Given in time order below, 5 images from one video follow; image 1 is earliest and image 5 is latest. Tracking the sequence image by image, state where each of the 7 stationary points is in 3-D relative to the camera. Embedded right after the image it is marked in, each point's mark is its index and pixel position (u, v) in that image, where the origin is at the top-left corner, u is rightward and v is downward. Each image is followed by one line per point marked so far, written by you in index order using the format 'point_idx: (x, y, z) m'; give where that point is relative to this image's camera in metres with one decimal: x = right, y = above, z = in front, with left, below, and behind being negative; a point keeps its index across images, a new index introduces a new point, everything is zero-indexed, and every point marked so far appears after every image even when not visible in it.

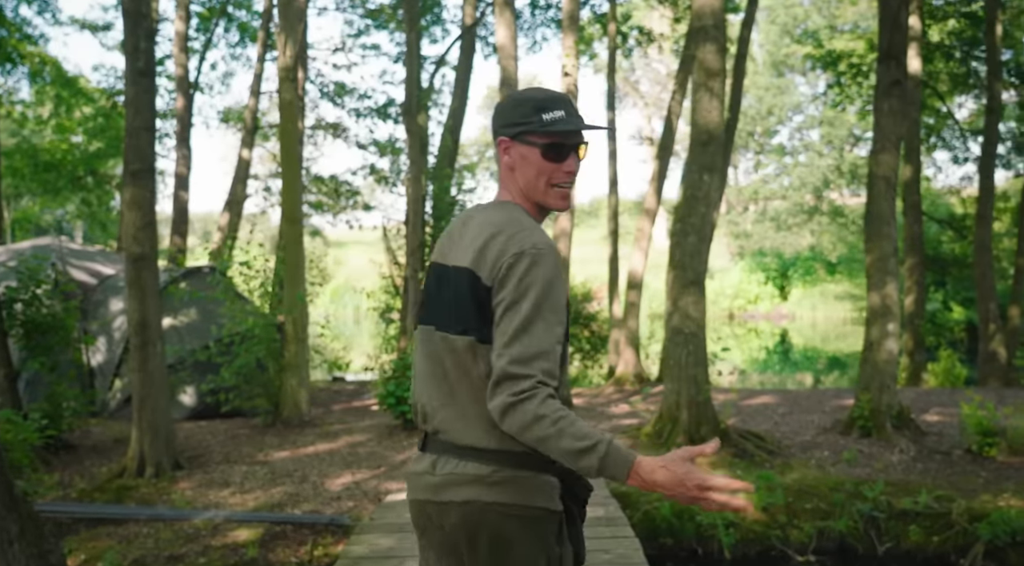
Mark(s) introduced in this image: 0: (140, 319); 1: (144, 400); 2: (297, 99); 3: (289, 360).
0: (-4.0, -0.4, +9.0) m
1: (-4.0, -1.3, +9.1) m
2: (-2.9, +2.4, +11.2) m
3: (-3.0, -1.0, +11.3) m
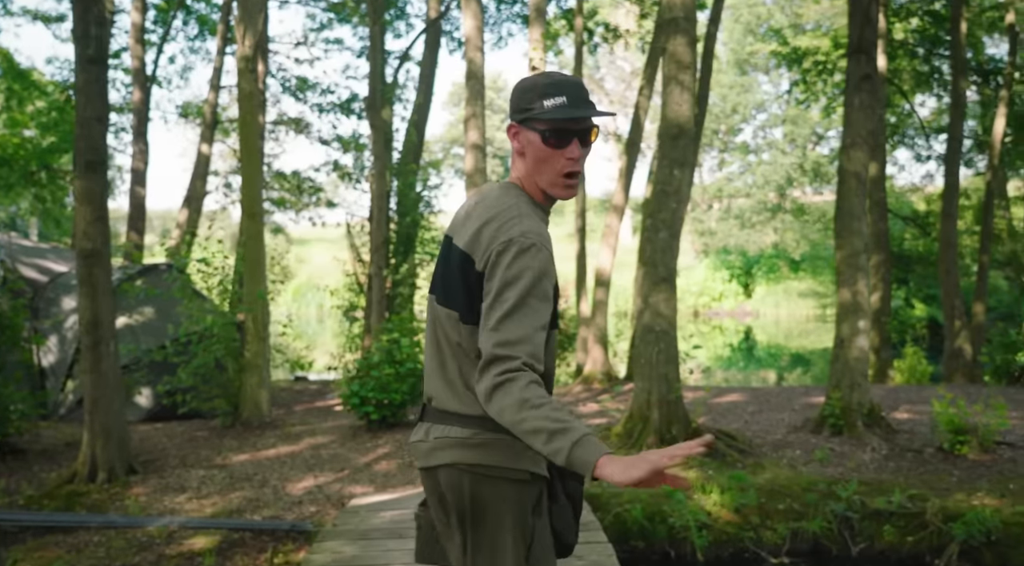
0: (-4.3, -0.4, +8.6) m
1: (-4.3, -1.2, +8.7) m
2: (-3.3, +2.5, +10.9) m
3: (-3.4, -1.0, +11.0) m
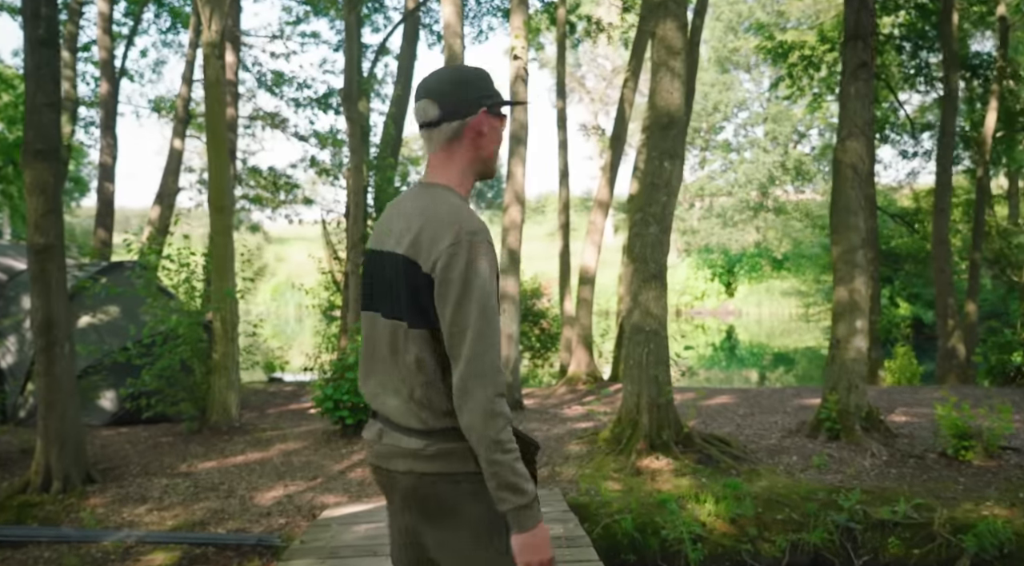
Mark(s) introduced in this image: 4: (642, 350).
0: (-4.5, -0.3, +8.0) m
1: (-4.5, -1.2, +8.1) m
2: (-3.5, +2.5, +10.3) m
3: (-3.6, -1.0, +10.4) m
4: (+1.4, -0.7, +9.1) m
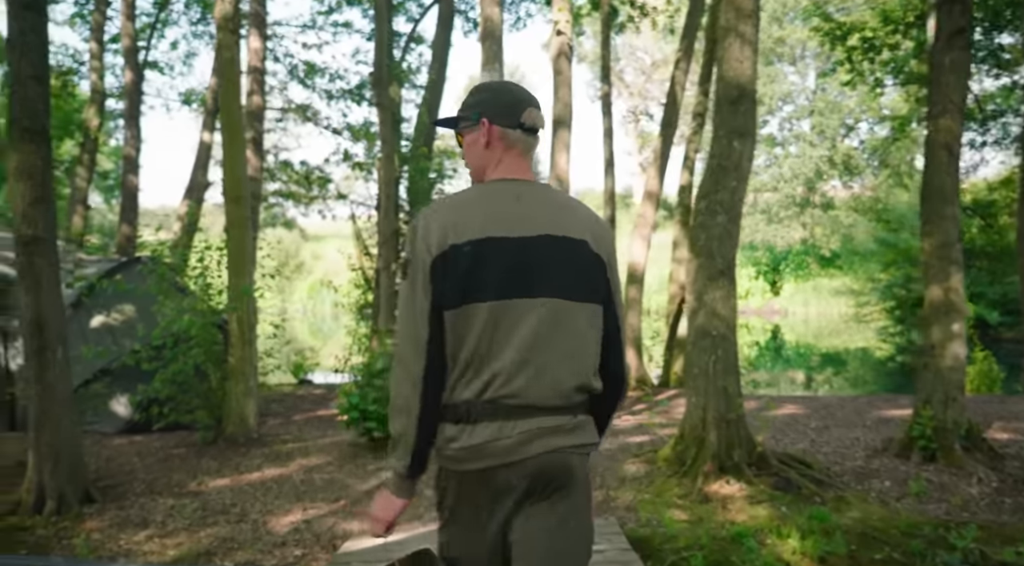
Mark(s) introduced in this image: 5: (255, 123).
0: (-4.1, -0.3, +7.2) m
1: (-4.1, -1.2, +7.3) m
2: (-3.0, +2.5, +9.4) m
3: (-3.1, -0.9, +9.5) m
4: (+1.8, -0.7, +7.9) m
5: (-5.1, +3.2, +16.8) m
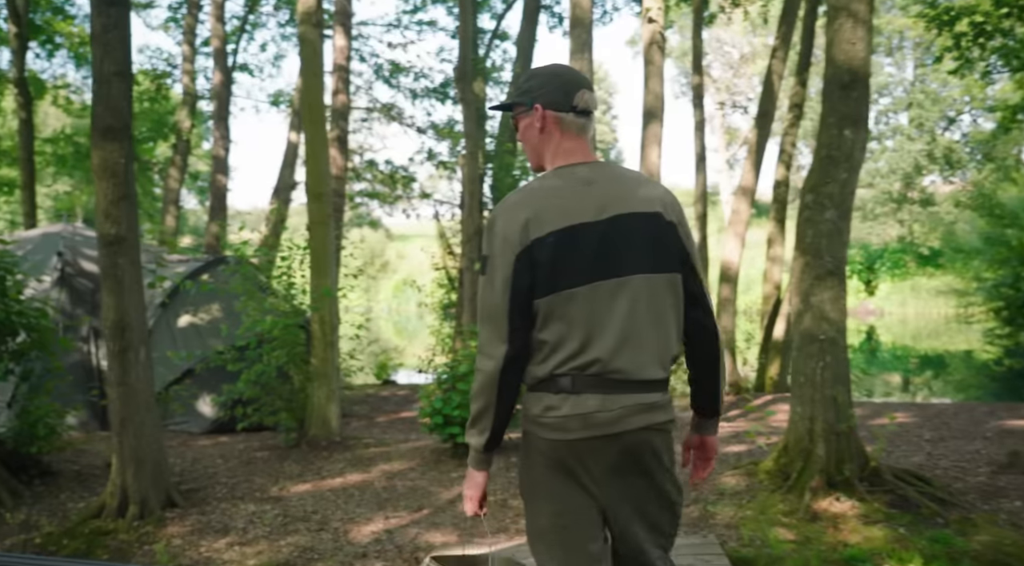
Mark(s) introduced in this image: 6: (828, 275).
0: (-3.3, -0.3, +7.1) m
1: (-3.3, -1.2, +7.2) m
2: (-2.1, +2.5, +9.2) m
3: (-2.2, -0.9, +9.3) m
4: (+2.6, -0.7, +7.3) m
5: (-3.4, +3.2, +16.8) m
6: (+2.7, +0.1, +7.3) m
